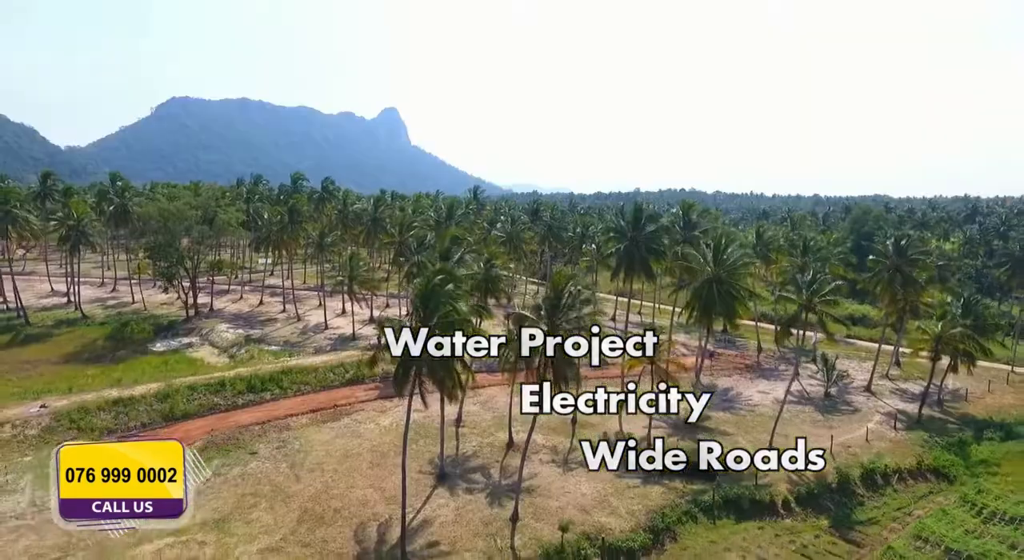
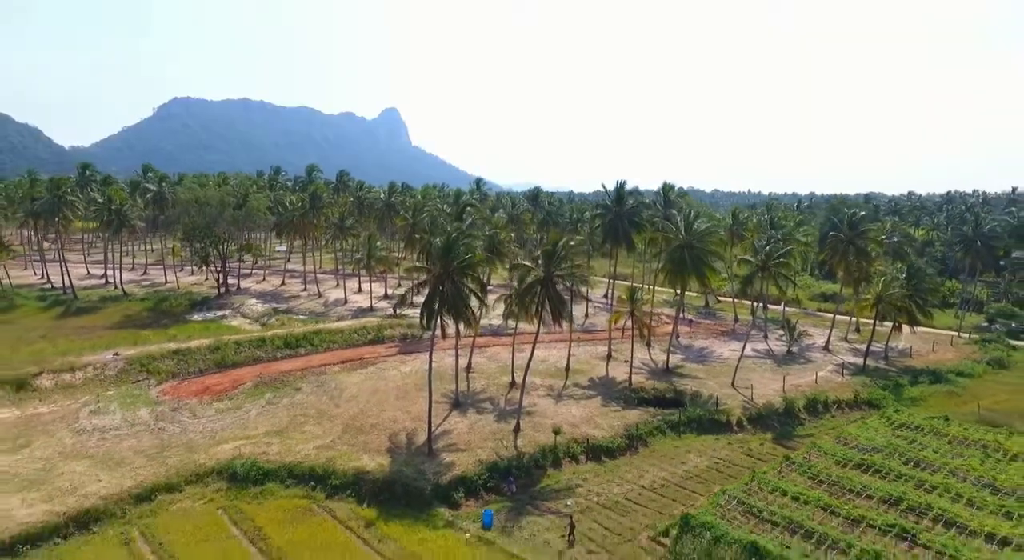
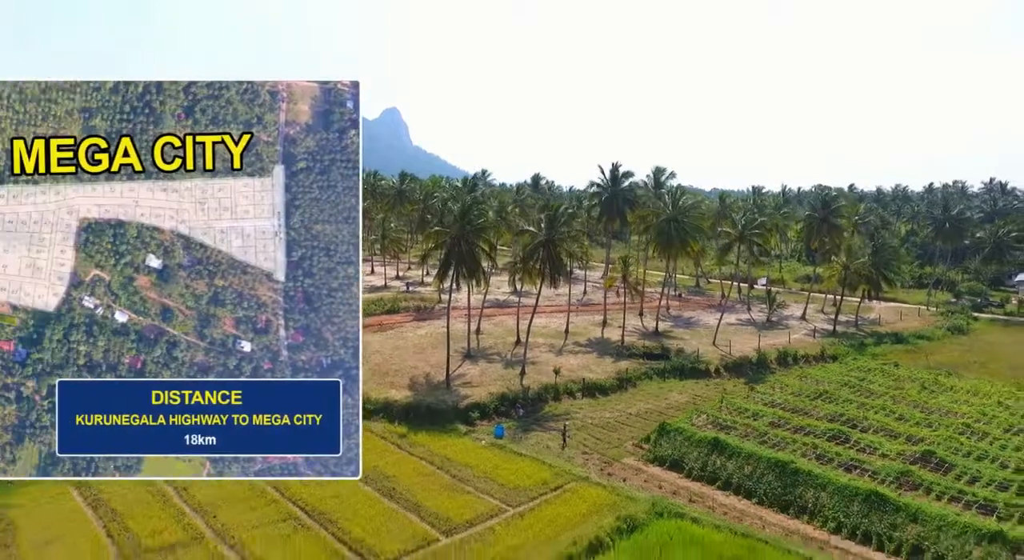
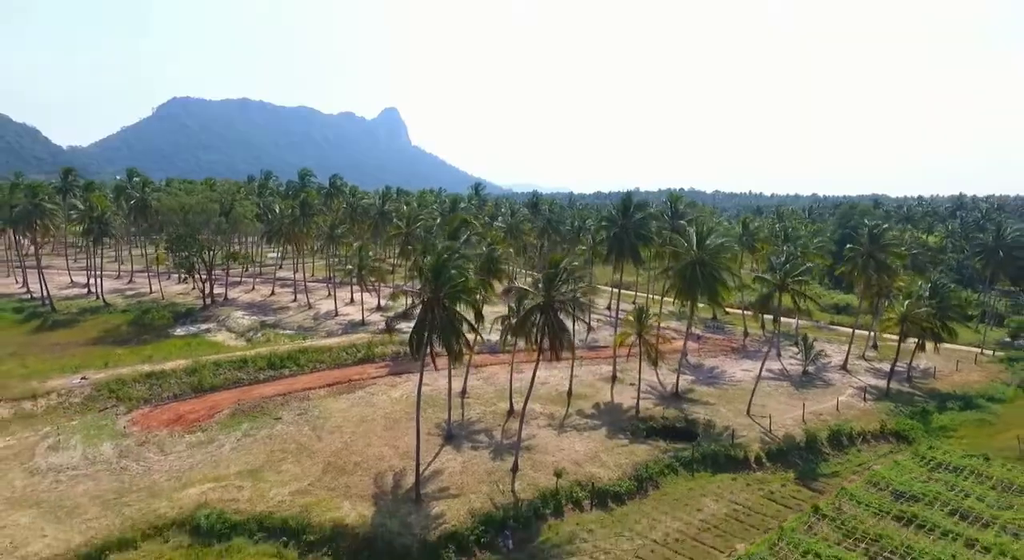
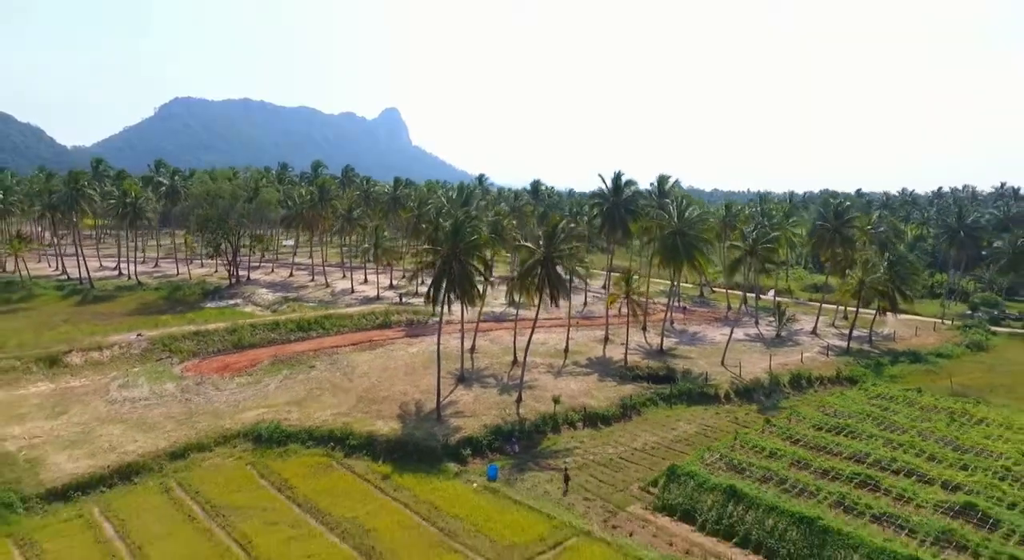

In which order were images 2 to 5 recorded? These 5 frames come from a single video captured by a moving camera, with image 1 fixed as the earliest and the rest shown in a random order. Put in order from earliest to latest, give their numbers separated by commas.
4, 2, 5, 3
